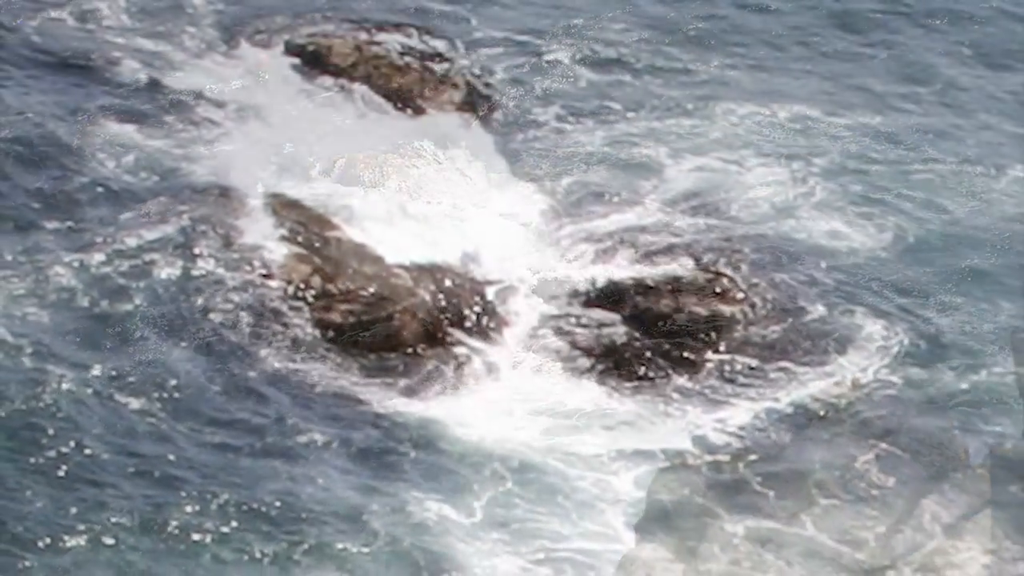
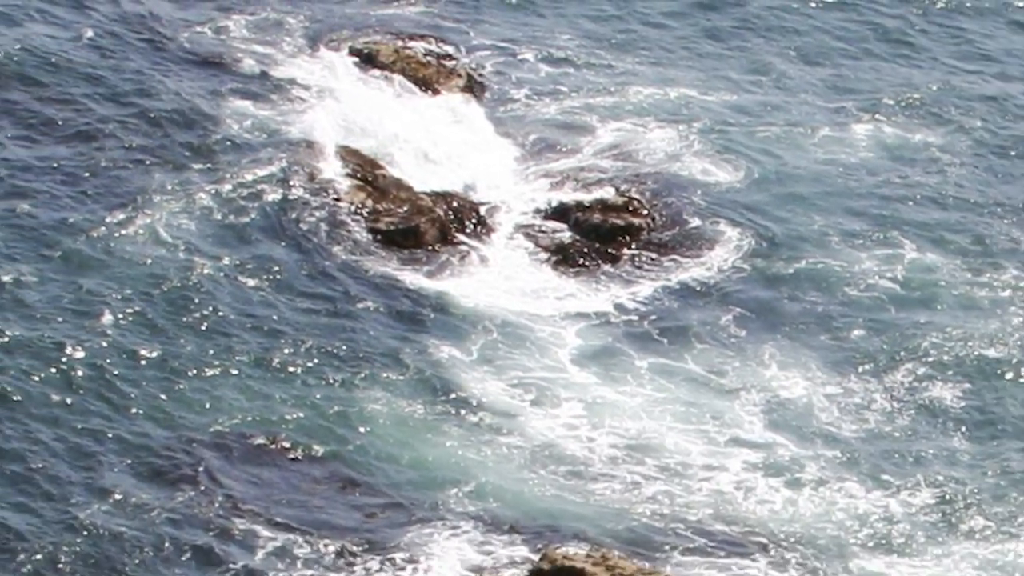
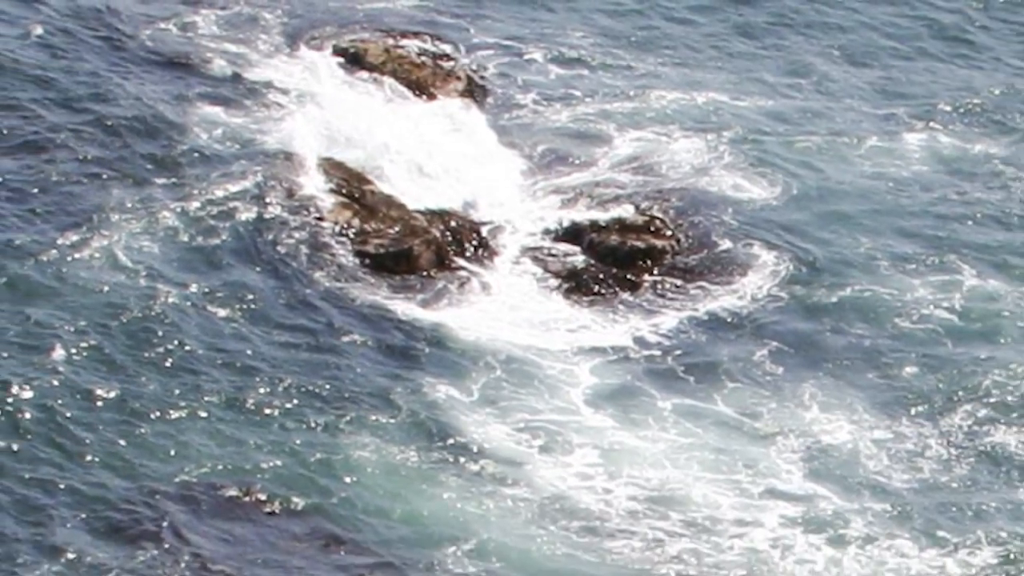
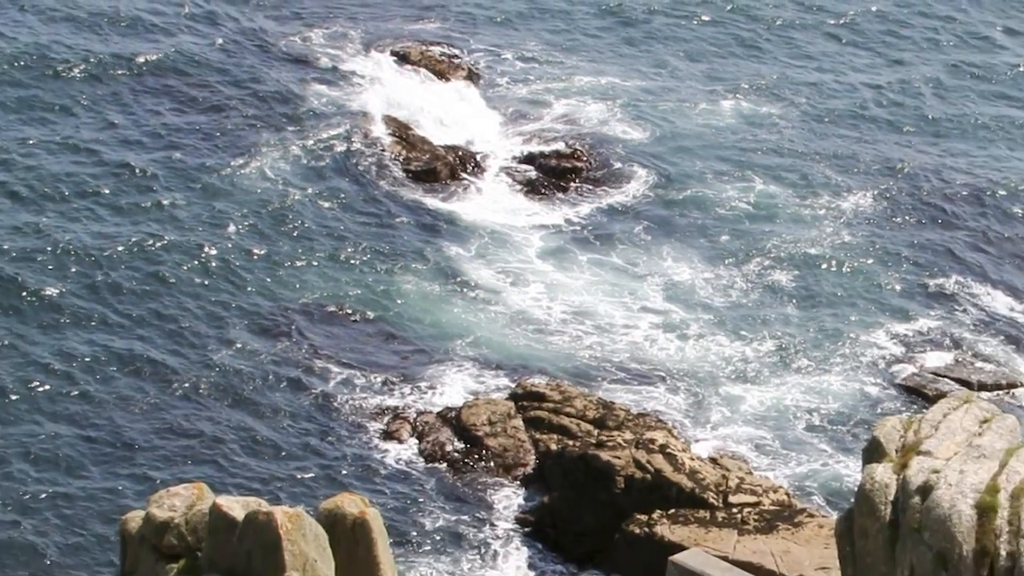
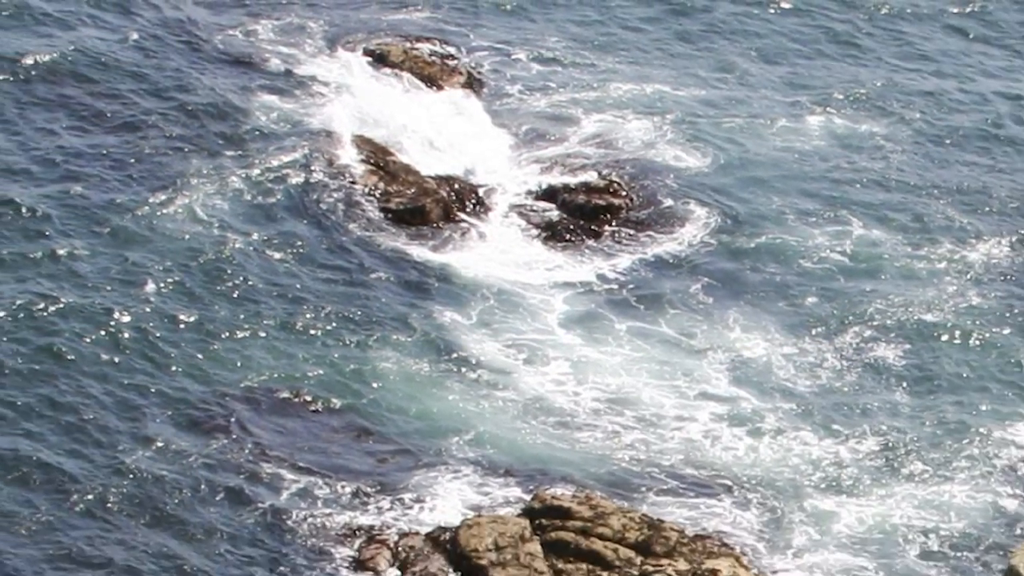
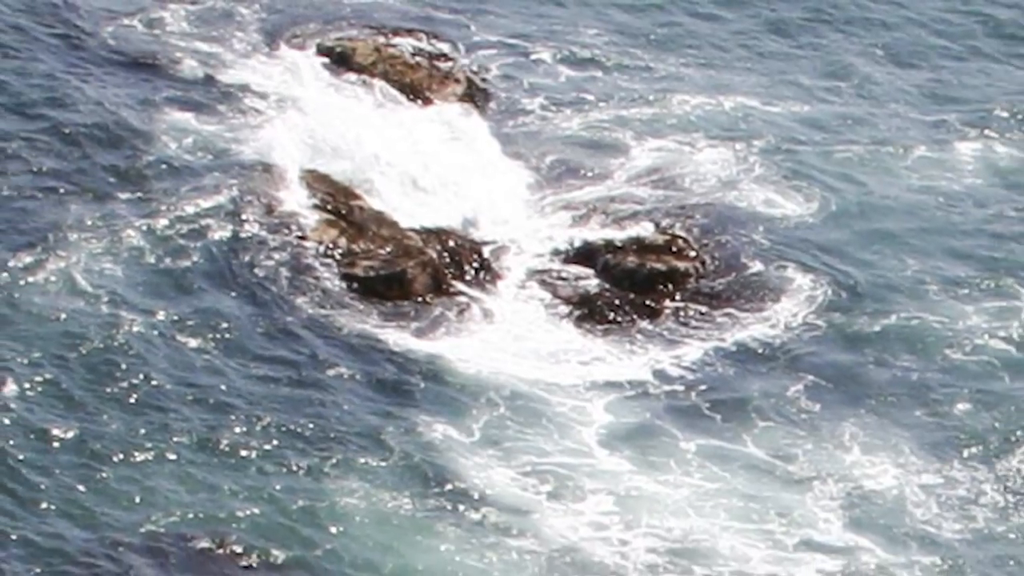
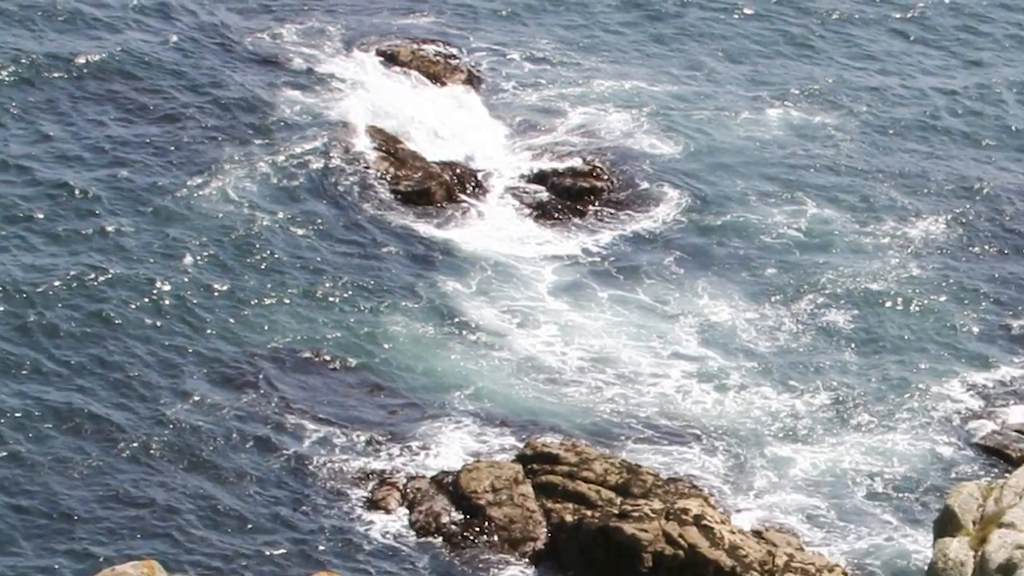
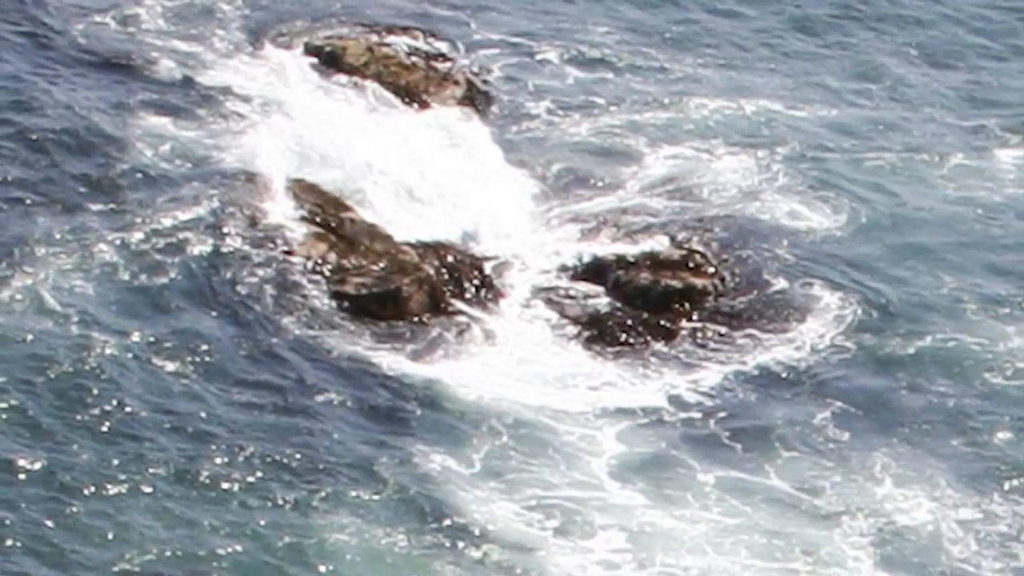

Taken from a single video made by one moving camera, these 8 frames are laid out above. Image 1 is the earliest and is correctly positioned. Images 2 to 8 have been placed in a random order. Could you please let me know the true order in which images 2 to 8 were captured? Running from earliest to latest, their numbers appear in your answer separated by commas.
8, 6, 3, 2, 5, 7, 4
